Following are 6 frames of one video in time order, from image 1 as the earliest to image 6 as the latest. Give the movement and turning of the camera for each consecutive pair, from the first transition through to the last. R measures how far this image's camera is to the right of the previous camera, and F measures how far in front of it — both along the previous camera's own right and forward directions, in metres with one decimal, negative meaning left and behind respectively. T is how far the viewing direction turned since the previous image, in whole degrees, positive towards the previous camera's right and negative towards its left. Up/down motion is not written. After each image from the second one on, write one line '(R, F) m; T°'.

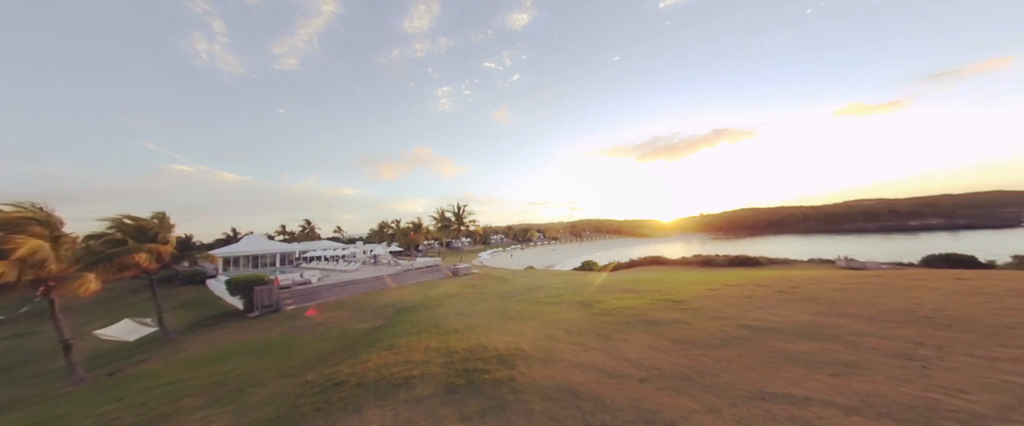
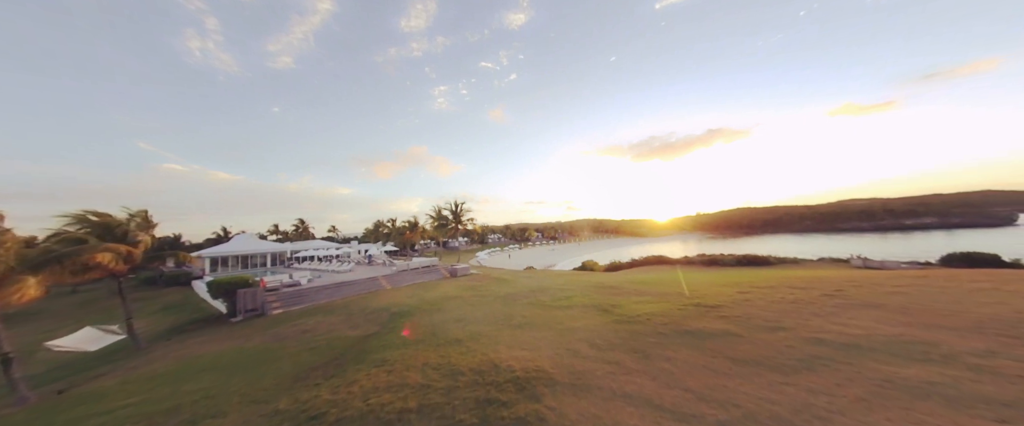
(-0.5, +1.4) m; +1°
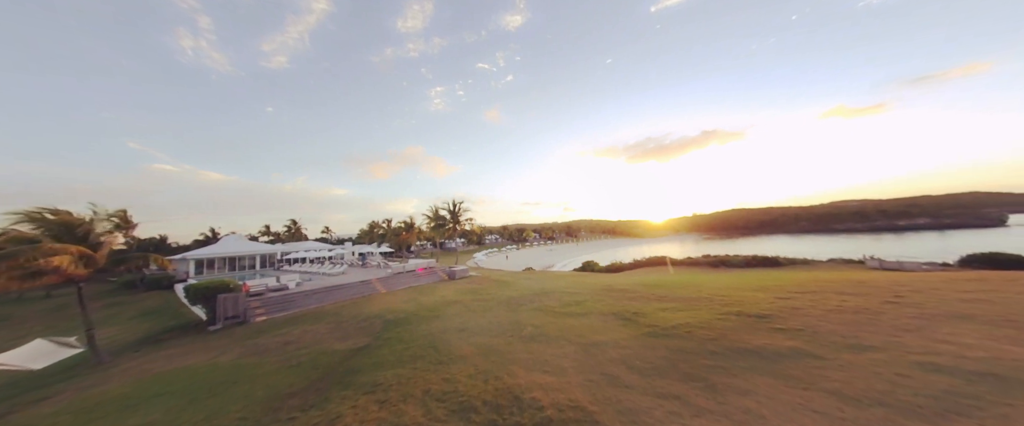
(-0.5, +1.4) m; +1°
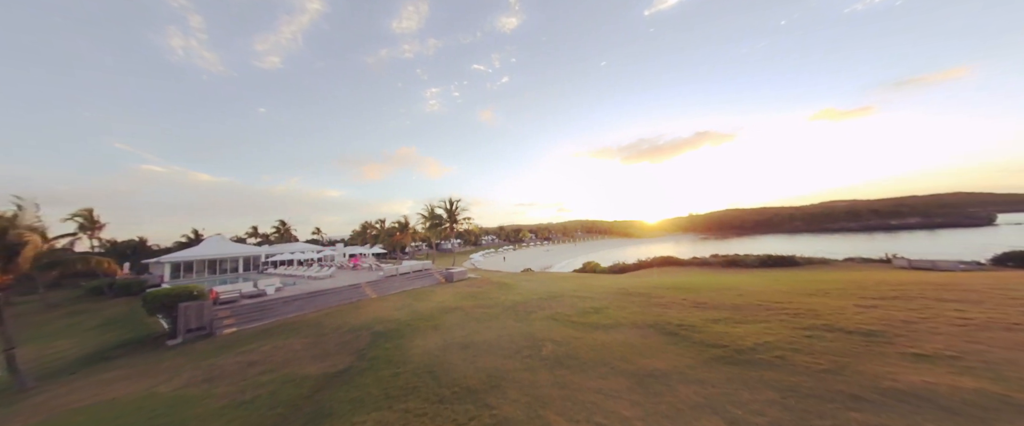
(-0.6, +2.1) m; +1°
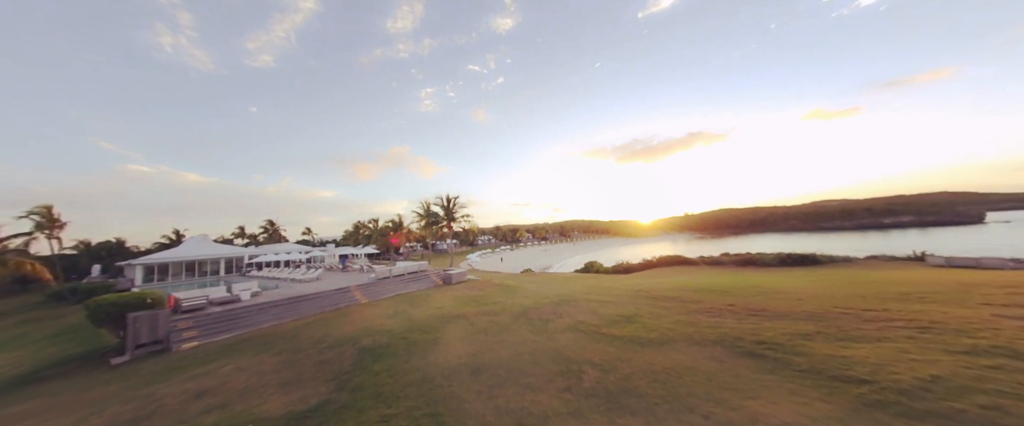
(-0.8, +2.2) m; +1°
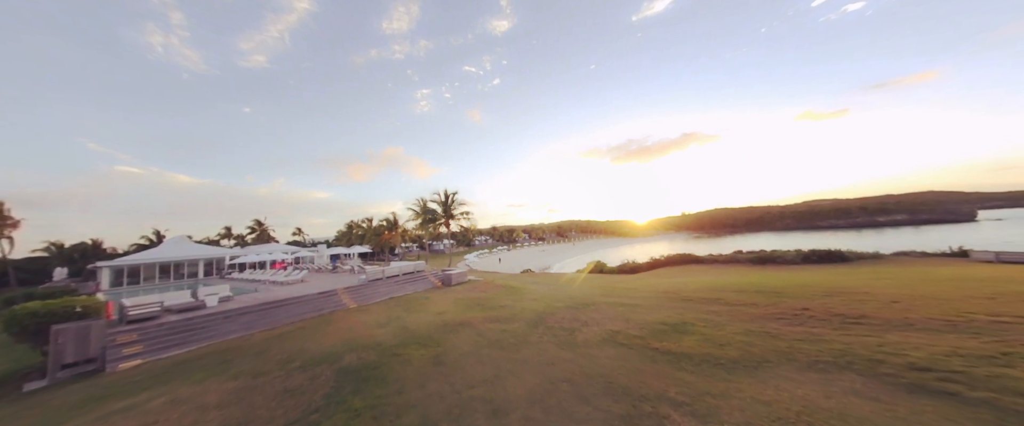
(-0.8, +2.3) m; +1°
